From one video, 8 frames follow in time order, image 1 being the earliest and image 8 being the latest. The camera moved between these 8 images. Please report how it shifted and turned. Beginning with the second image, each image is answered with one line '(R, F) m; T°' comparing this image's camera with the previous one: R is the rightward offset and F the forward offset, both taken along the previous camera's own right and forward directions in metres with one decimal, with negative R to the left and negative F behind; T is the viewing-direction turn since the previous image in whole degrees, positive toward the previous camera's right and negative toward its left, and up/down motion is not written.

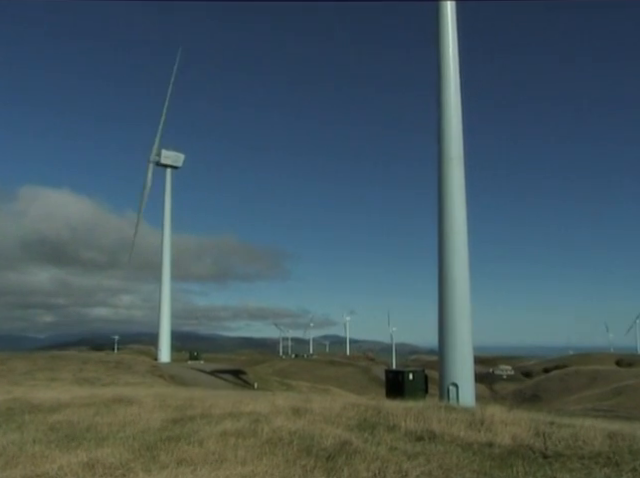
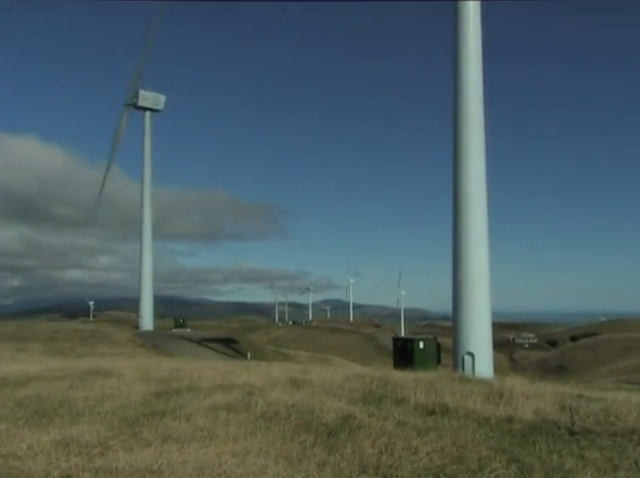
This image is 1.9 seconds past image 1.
(+0.7, +1.6) m; -3°
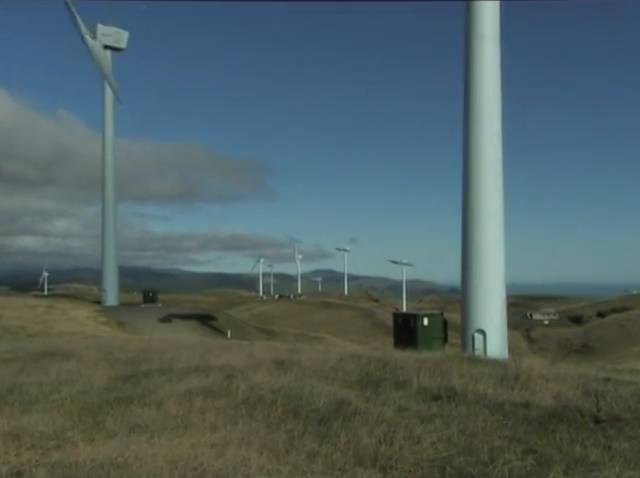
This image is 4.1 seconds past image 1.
(+0.5, +1.7) m; -2°
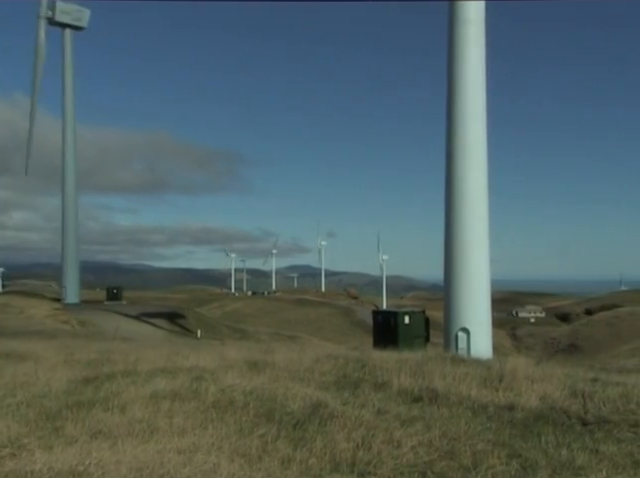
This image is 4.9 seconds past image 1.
(+0.1, +0.7) m; +1°
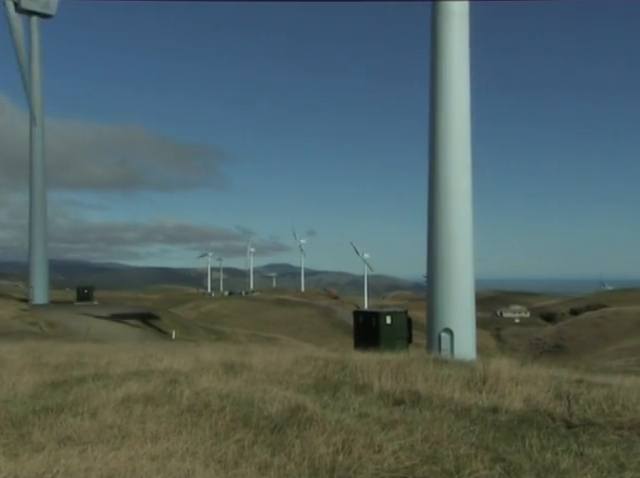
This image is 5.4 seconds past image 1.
(+0.1, +0.4) m; +1°
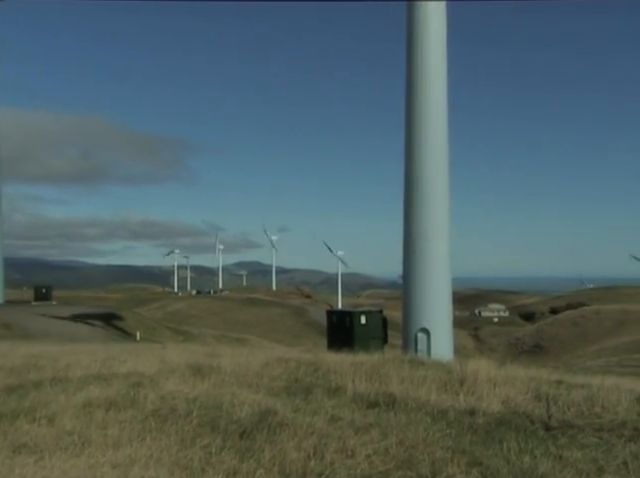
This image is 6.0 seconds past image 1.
(+0.1, +0.5) m; +1°
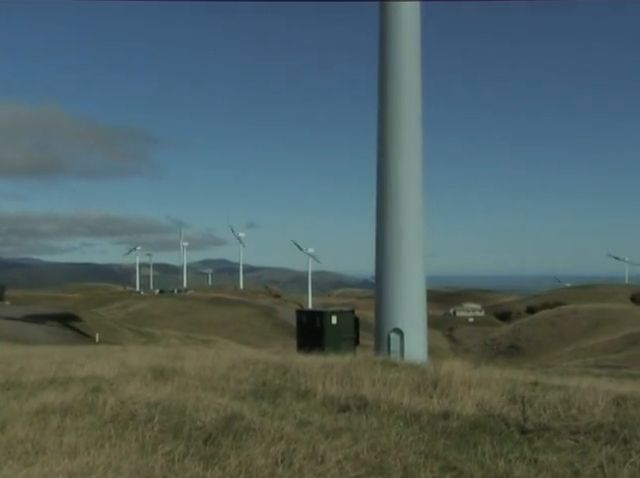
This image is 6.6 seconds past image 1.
(+0.1, +0.4) m; +2°
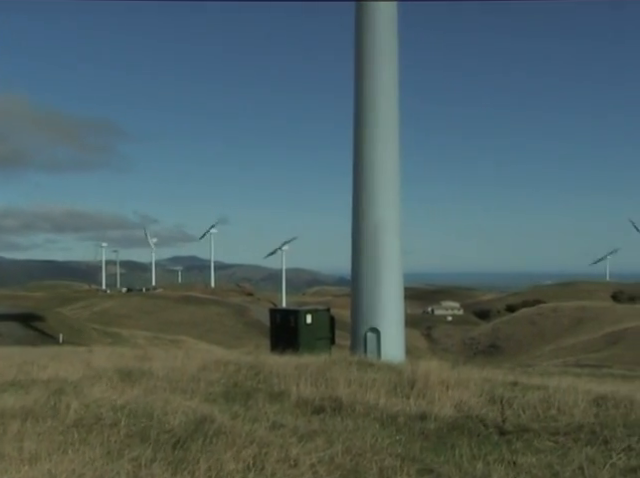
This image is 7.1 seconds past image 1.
(+0.1, +0.4) m; +1°
